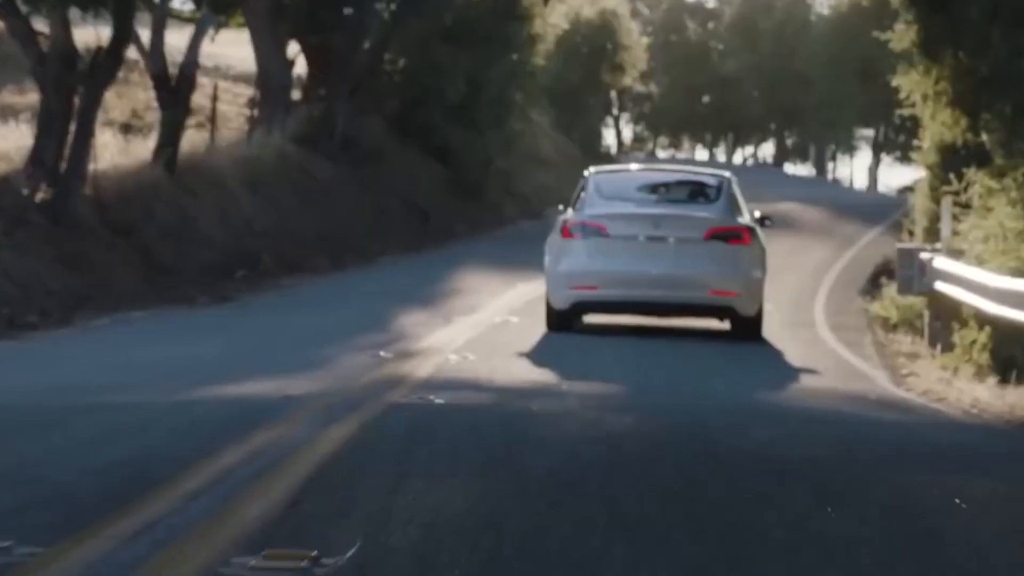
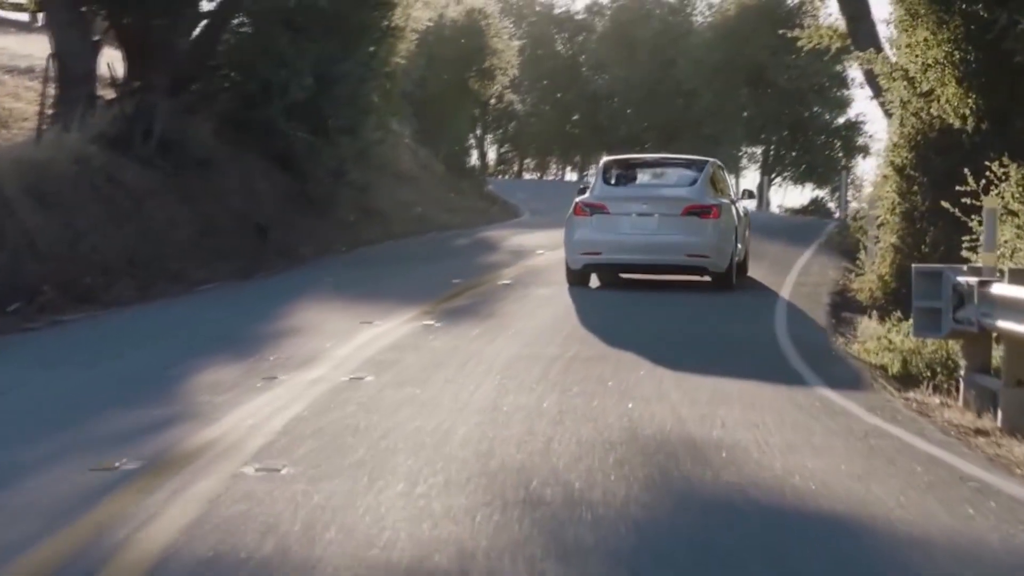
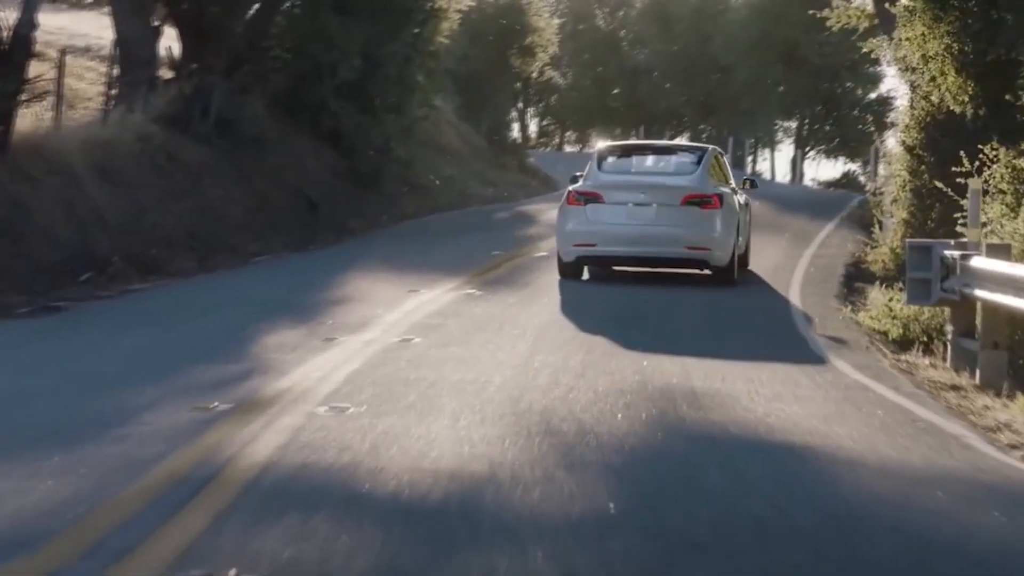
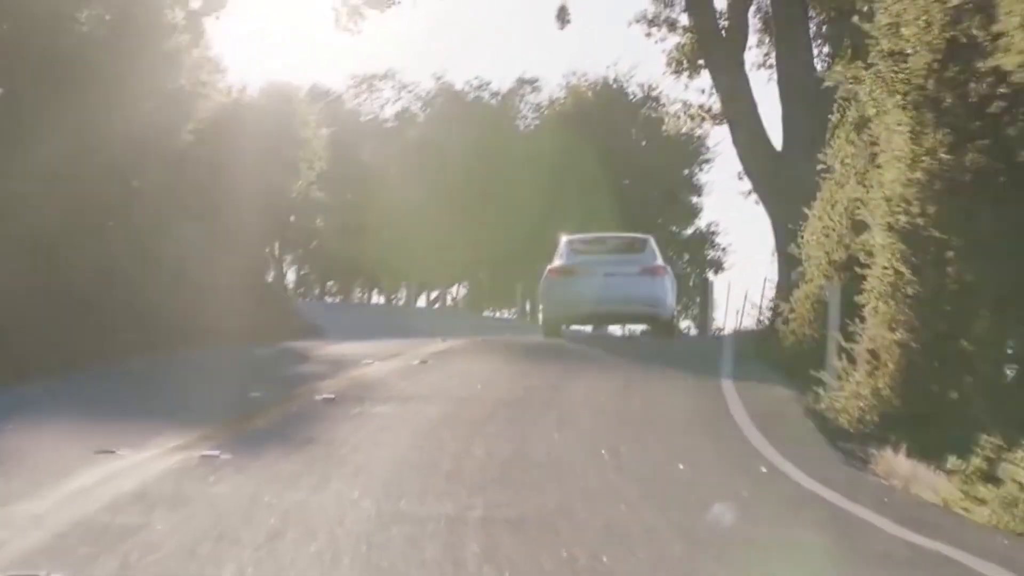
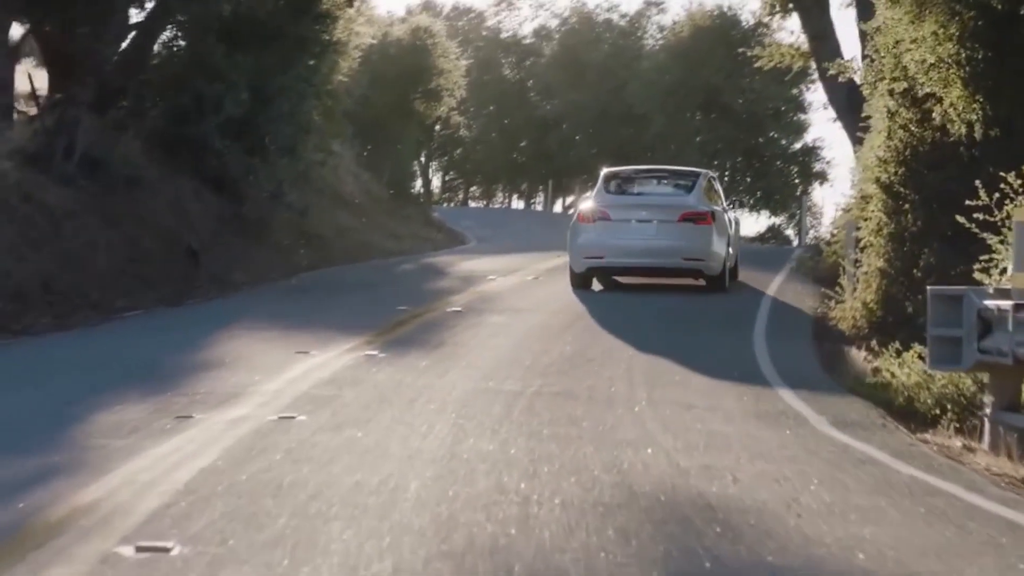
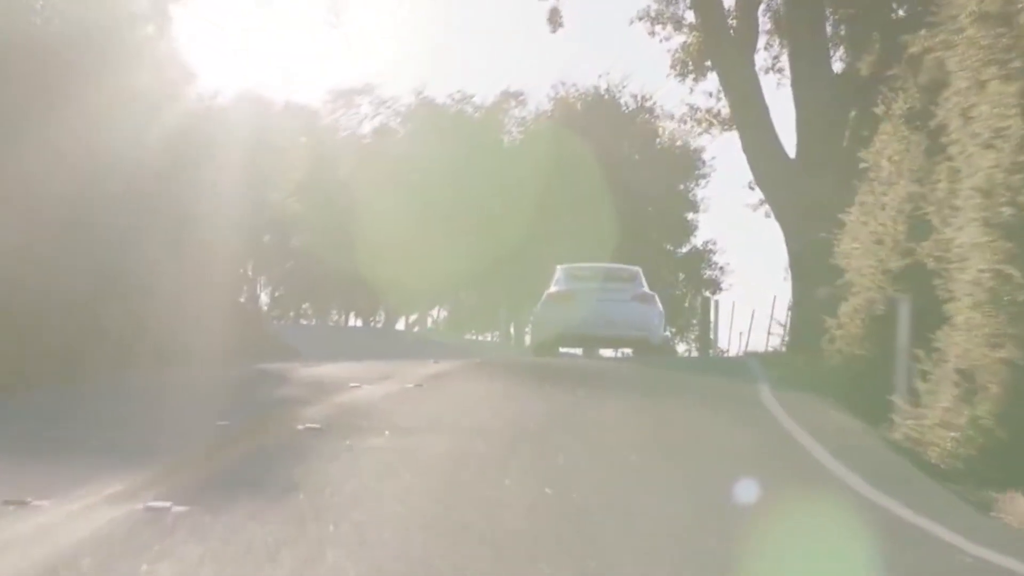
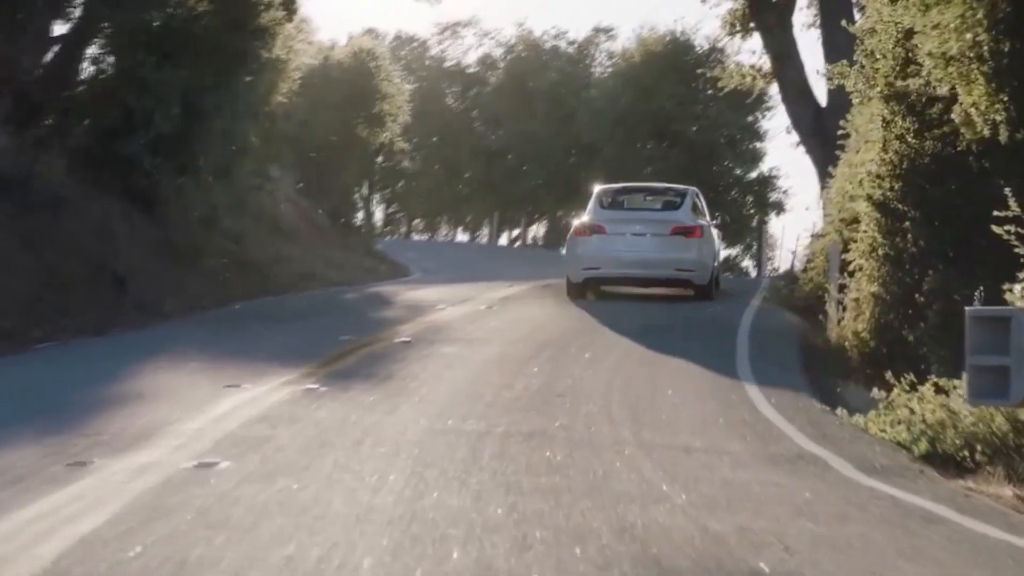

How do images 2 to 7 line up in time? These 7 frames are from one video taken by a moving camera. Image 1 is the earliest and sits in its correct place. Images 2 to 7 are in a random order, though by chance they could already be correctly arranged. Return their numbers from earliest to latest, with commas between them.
3, 2, 5, 7, 4, 6
